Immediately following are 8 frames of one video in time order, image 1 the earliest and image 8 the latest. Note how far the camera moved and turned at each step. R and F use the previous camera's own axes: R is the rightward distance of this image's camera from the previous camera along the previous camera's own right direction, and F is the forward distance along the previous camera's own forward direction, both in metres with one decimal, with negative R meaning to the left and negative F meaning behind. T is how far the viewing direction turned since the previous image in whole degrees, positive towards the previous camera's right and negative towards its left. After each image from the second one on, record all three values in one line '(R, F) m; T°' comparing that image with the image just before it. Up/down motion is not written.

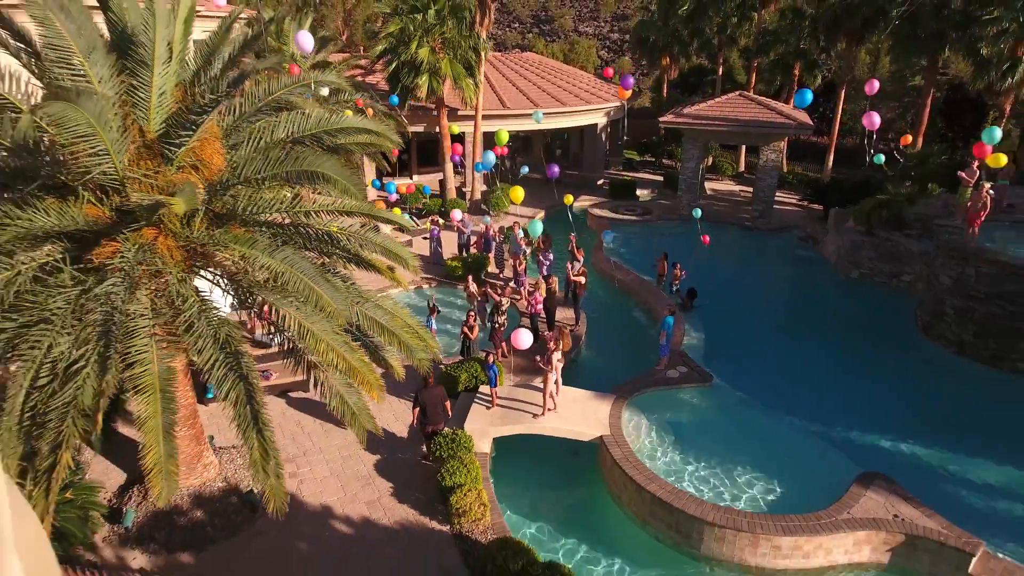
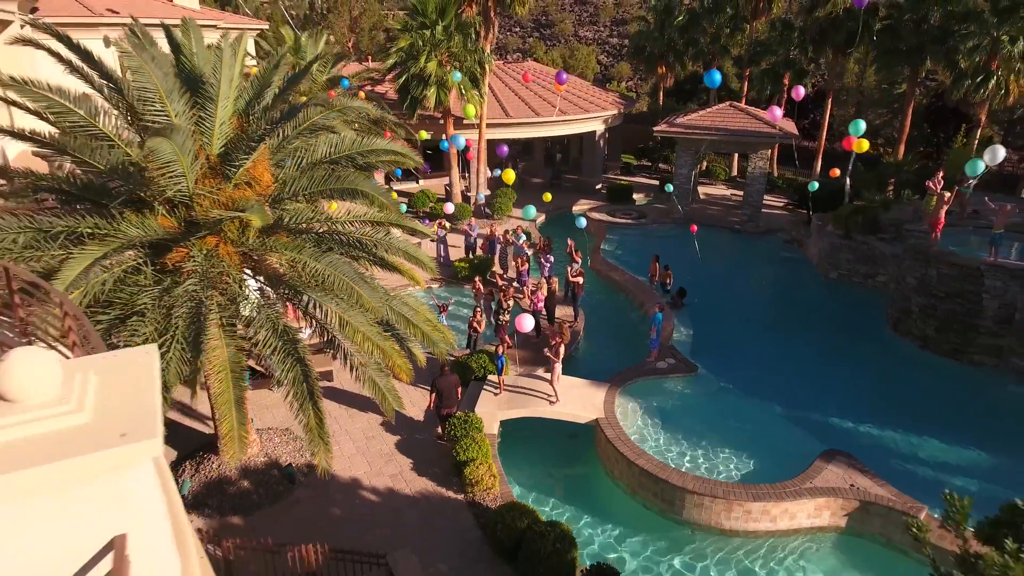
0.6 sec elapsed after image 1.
(-0.1, -1.2) m; 0°
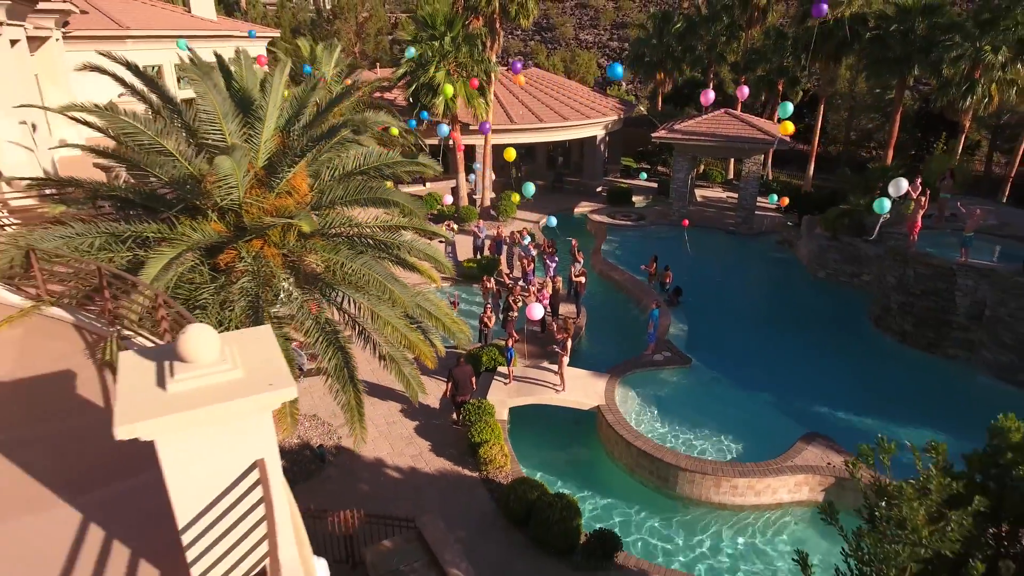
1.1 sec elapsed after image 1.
(-0.2, -1.0) m; 0°
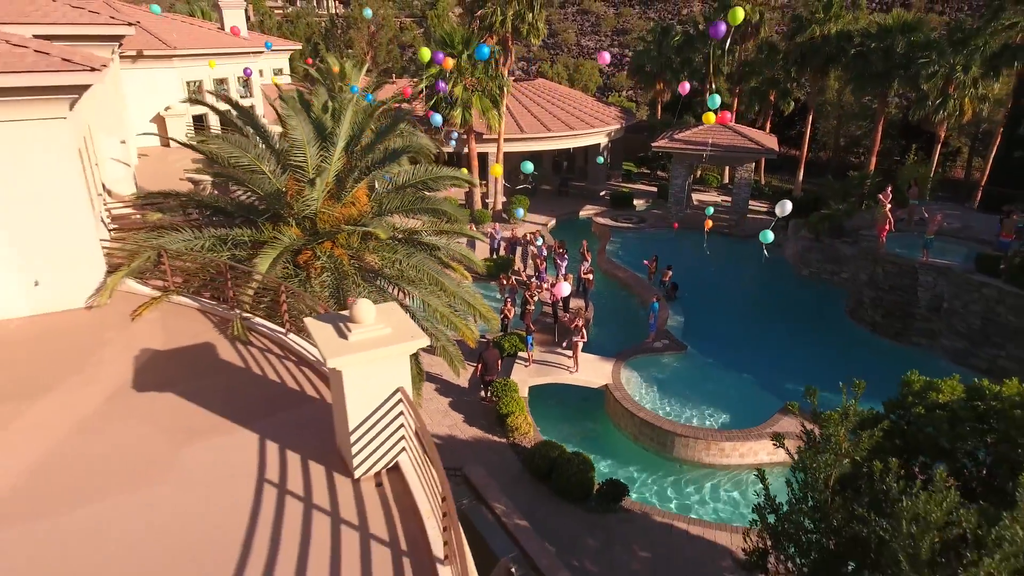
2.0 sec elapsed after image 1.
(-0.5, -1.9) m; 0°
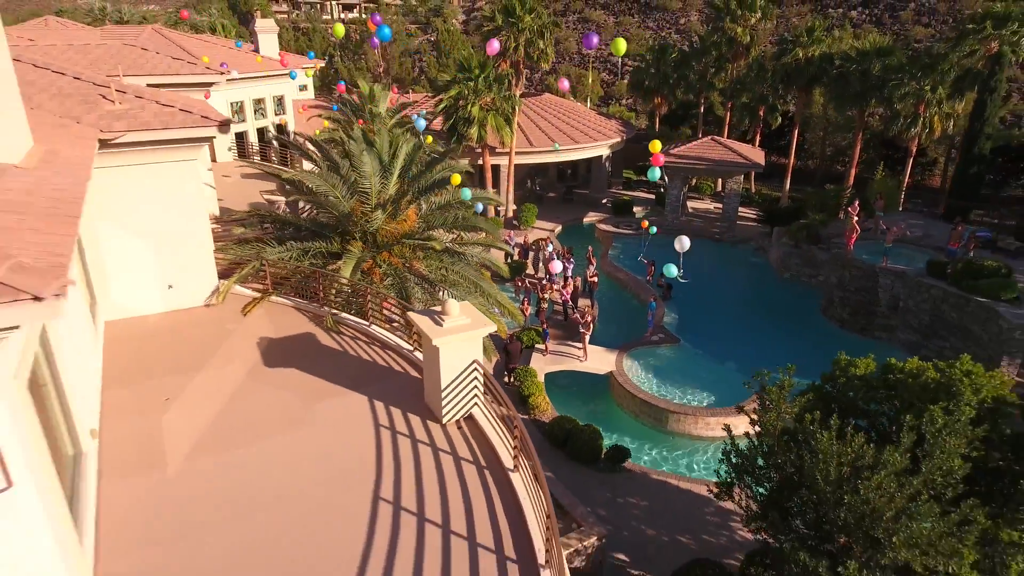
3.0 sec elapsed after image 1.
(-0.6, -2.4) m; 0°
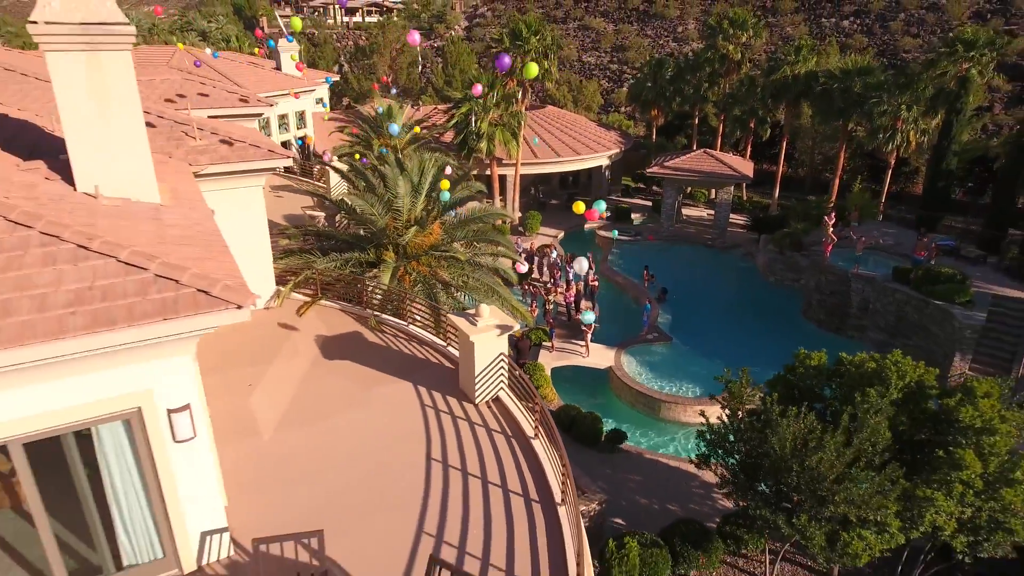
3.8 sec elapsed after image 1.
(-0.3, -2.0) m; 0°
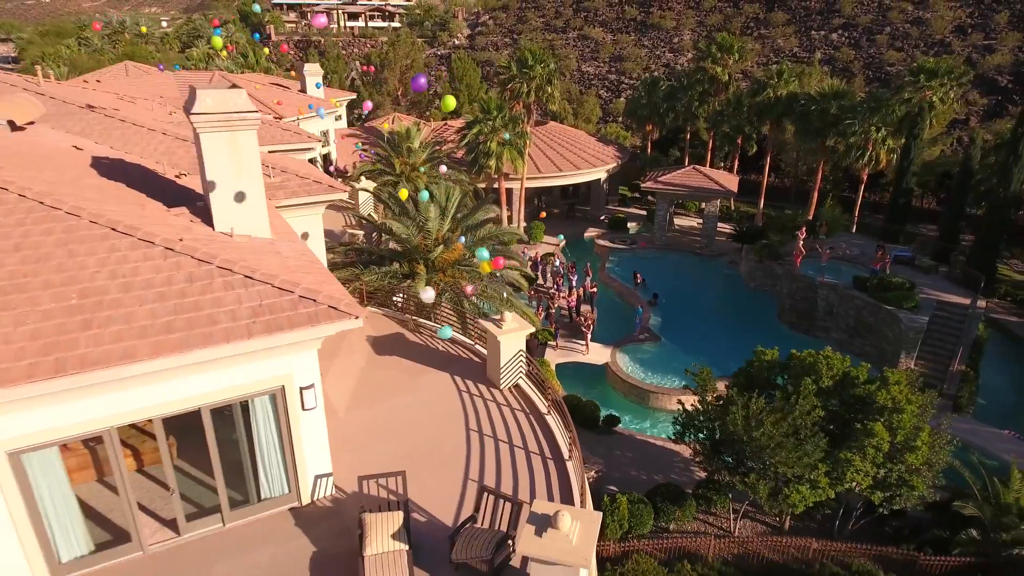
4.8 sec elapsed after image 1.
(-0.4, -2.8) m; 0°
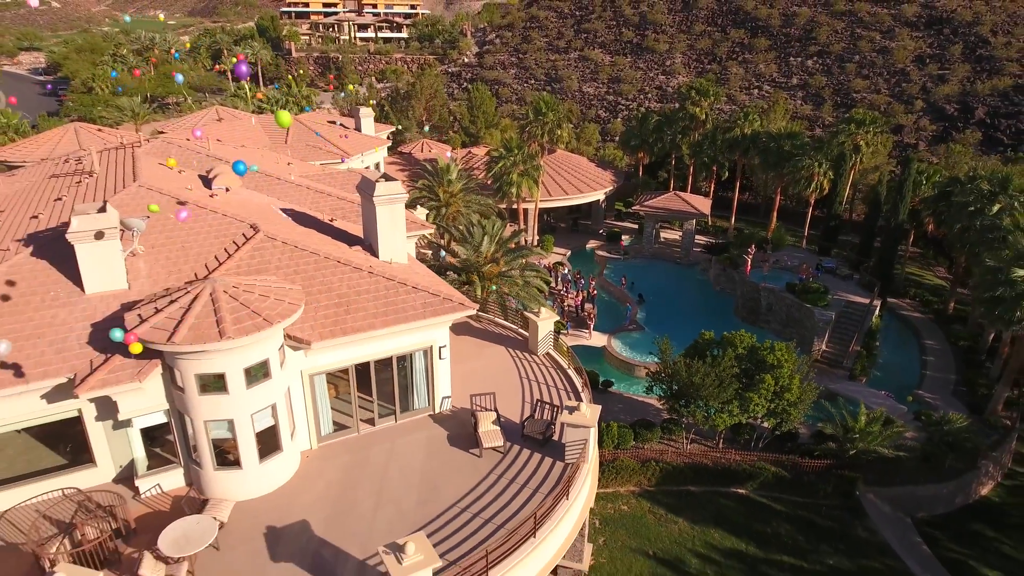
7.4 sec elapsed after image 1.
(-1.3, -7.7) m; 0°
